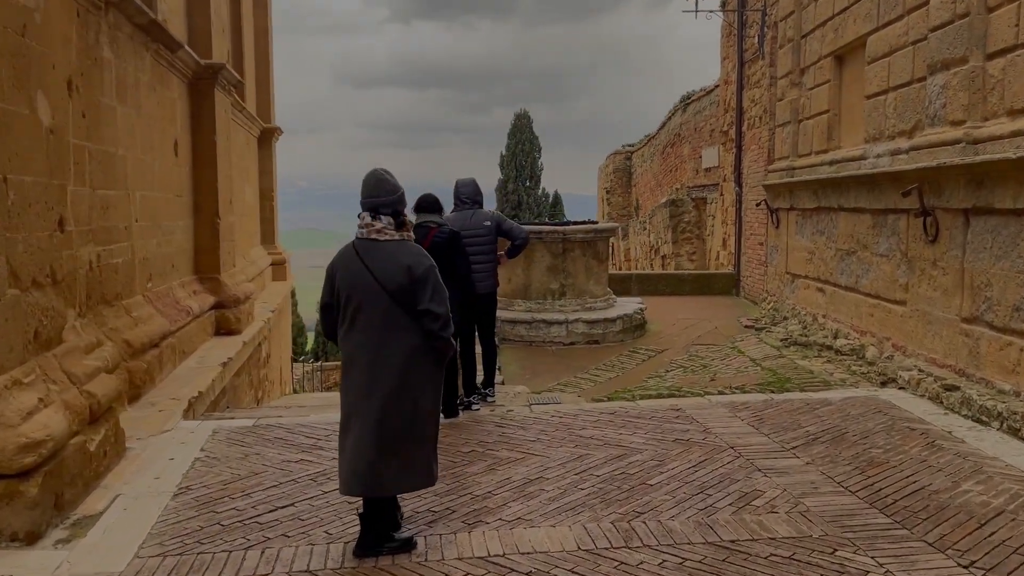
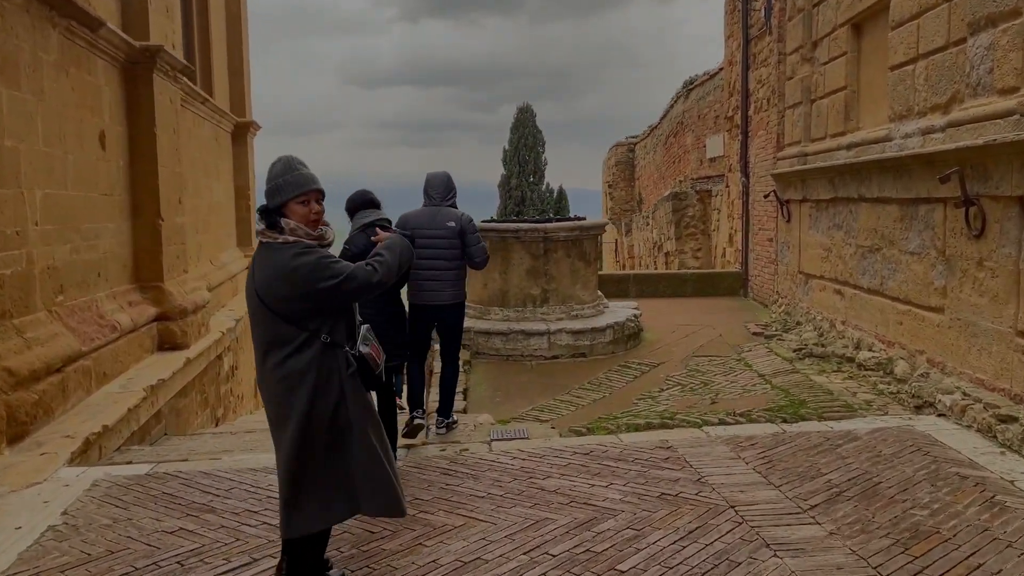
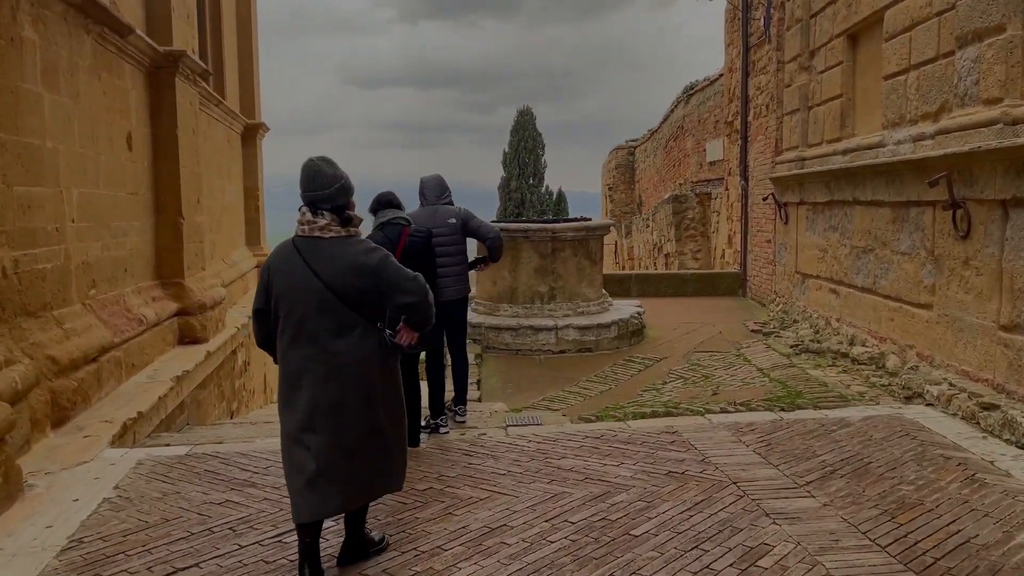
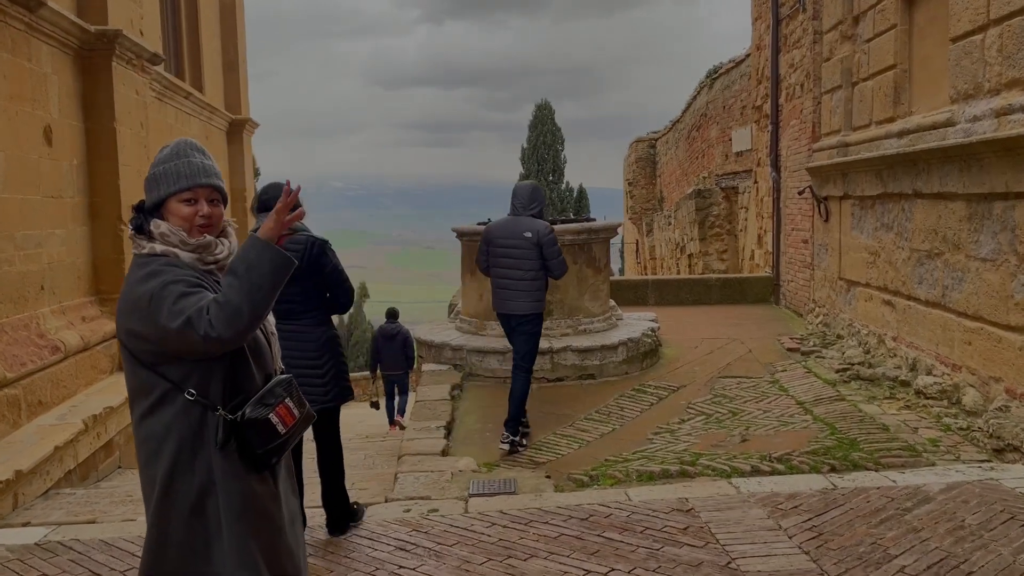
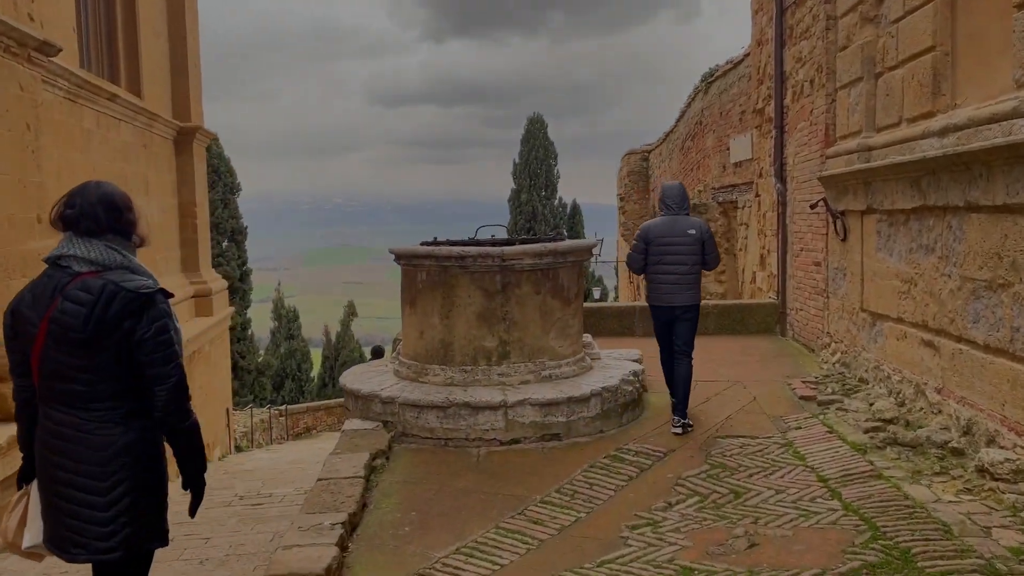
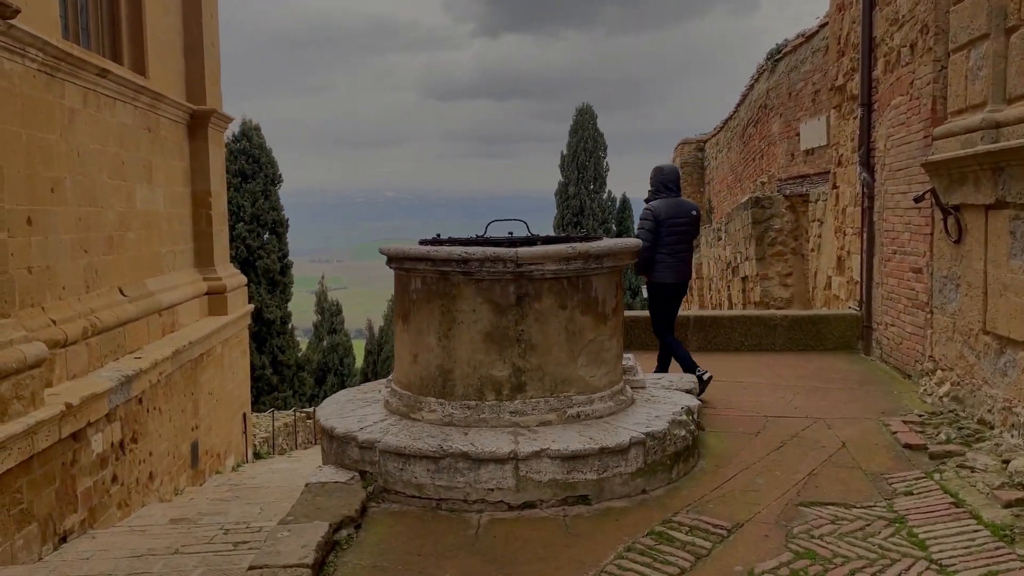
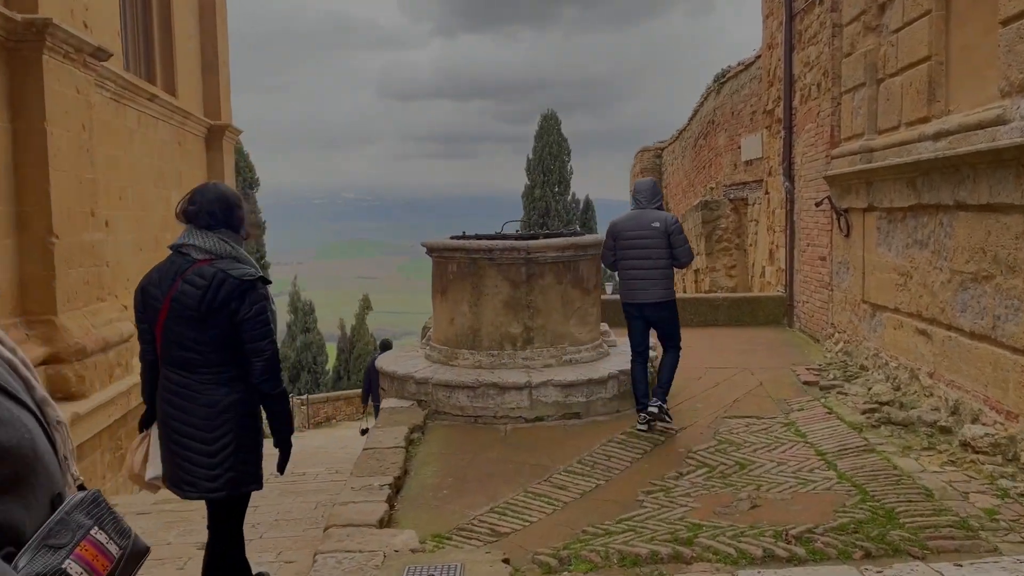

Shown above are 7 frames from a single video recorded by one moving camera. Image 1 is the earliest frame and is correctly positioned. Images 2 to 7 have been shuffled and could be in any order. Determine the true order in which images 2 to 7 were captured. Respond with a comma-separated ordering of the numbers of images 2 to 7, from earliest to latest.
3, 2, 4, 7, 5, 6
